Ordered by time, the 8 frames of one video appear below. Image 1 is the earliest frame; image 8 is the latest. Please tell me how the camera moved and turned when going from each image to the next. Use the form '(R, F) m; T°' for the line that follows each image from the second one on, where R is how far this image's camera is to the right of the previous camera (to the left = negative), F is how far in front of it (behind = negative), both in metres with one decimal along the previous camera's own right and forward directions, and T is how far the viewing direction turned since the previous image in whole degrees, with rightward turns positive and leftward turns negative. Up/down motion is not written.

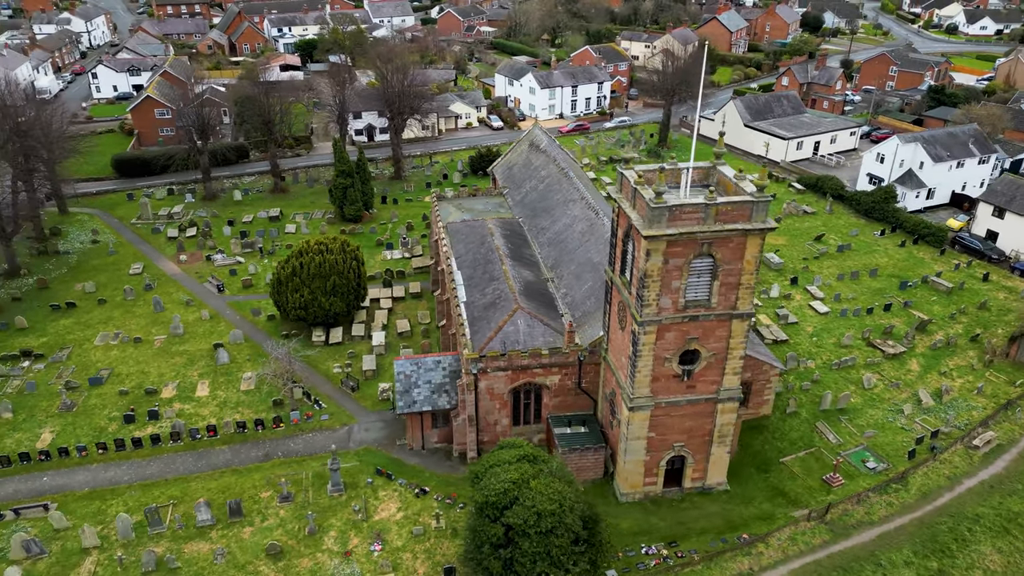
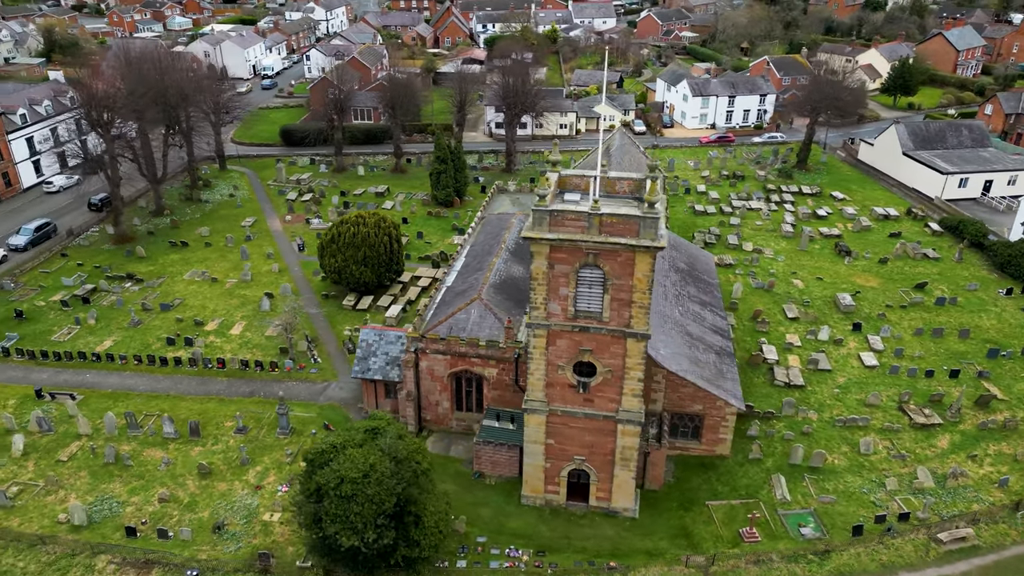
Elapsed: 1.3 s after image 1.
(+13.1, +1.2) m; -17°
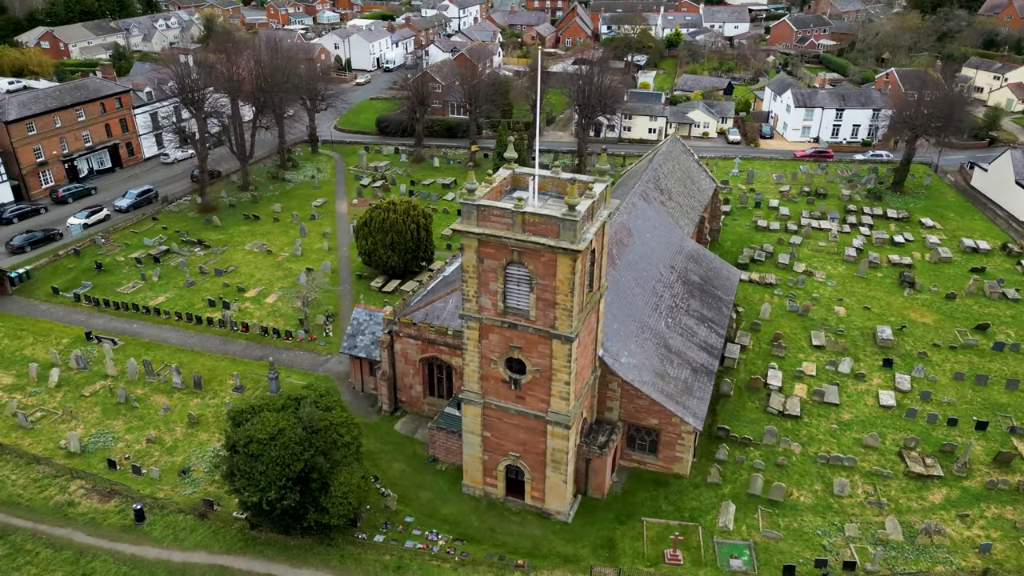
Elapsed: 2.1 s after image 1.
(+8.3, +0.3) m; -11°
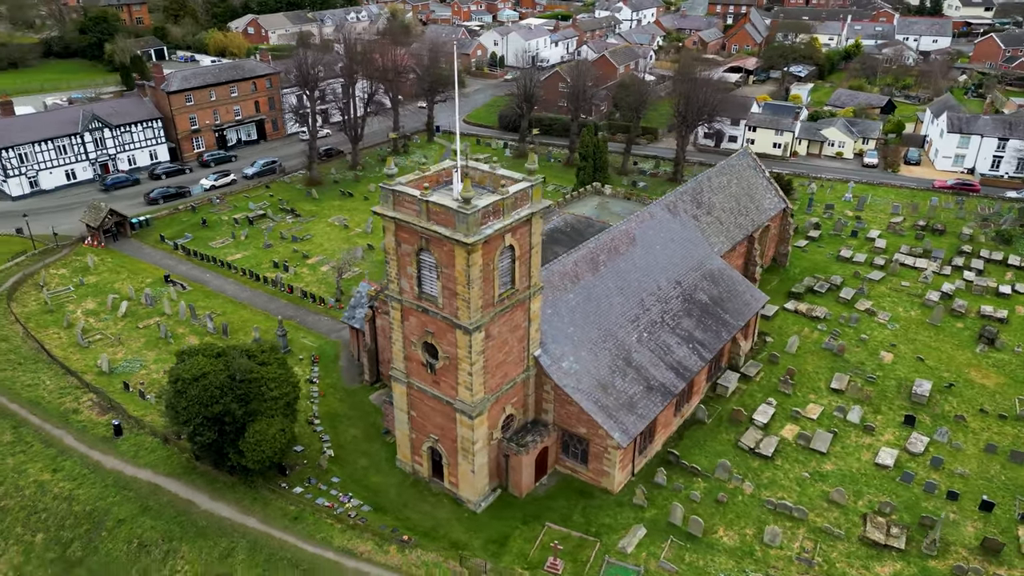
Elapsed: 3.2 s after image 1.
(+11.0, +0.7) m; -14°
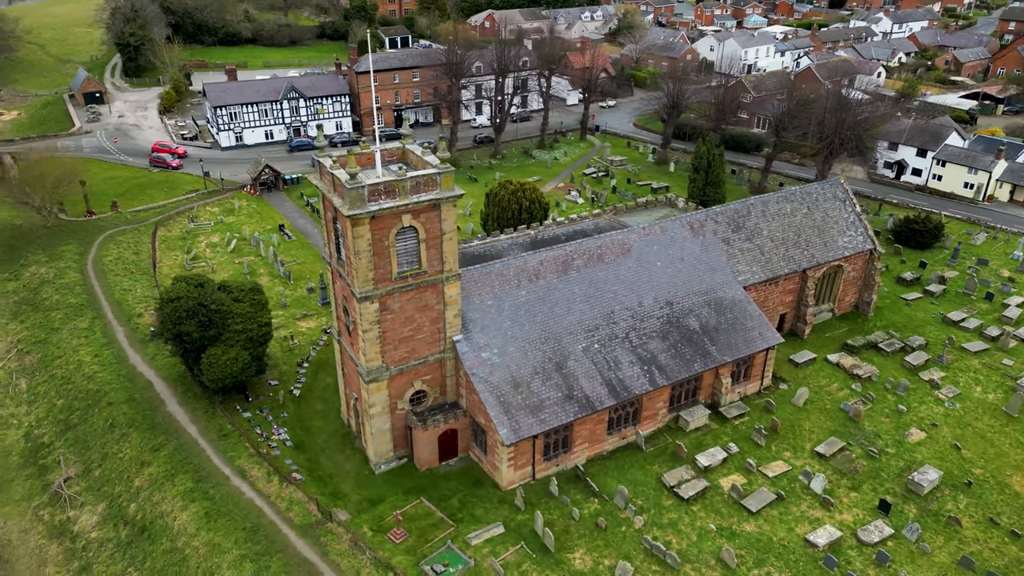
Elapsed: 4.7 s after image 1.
(+15.0, +1.7) m; -20°
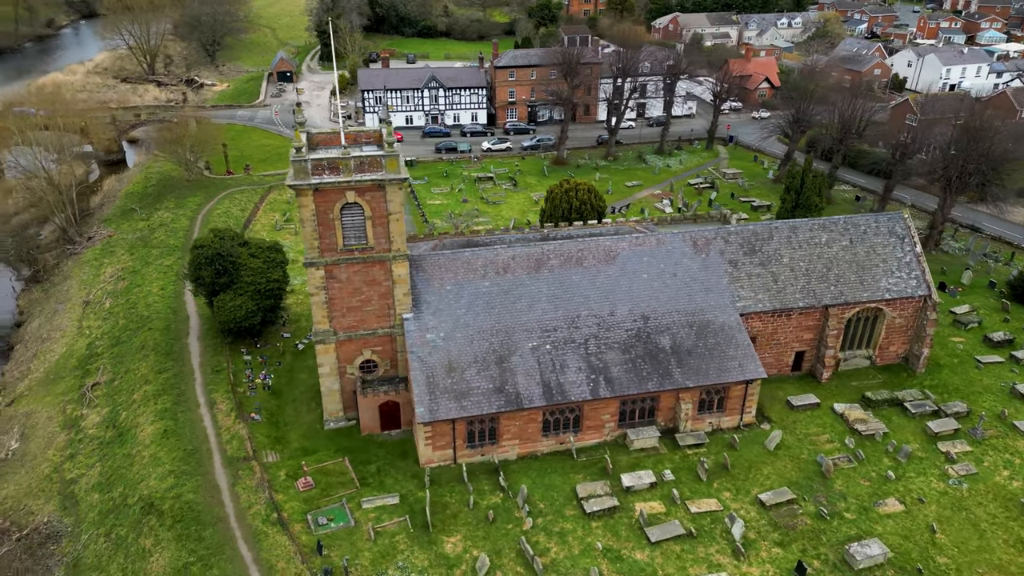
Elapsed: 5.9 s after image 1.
(+12.3, +1.0) m; -16°
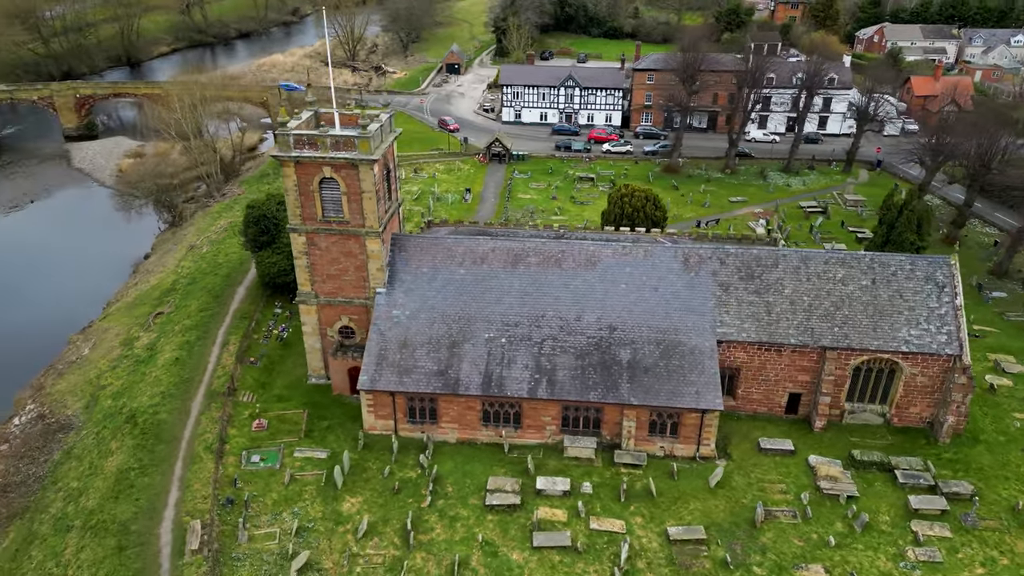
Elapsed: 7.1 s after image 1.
(+12.2, +1.0) m; -16°
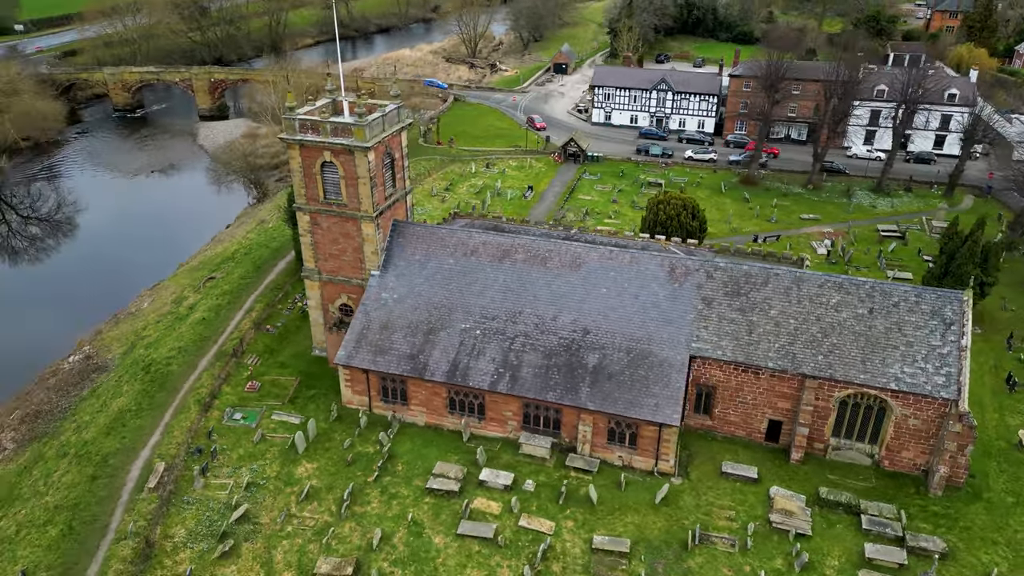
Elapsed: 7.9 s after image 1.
(+8.2, +0.3) m; -11°
